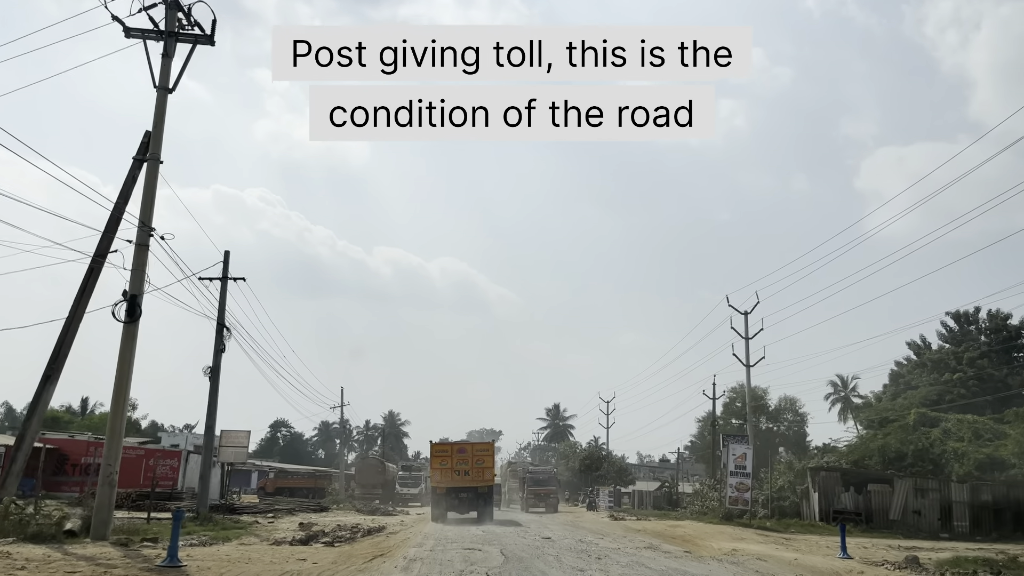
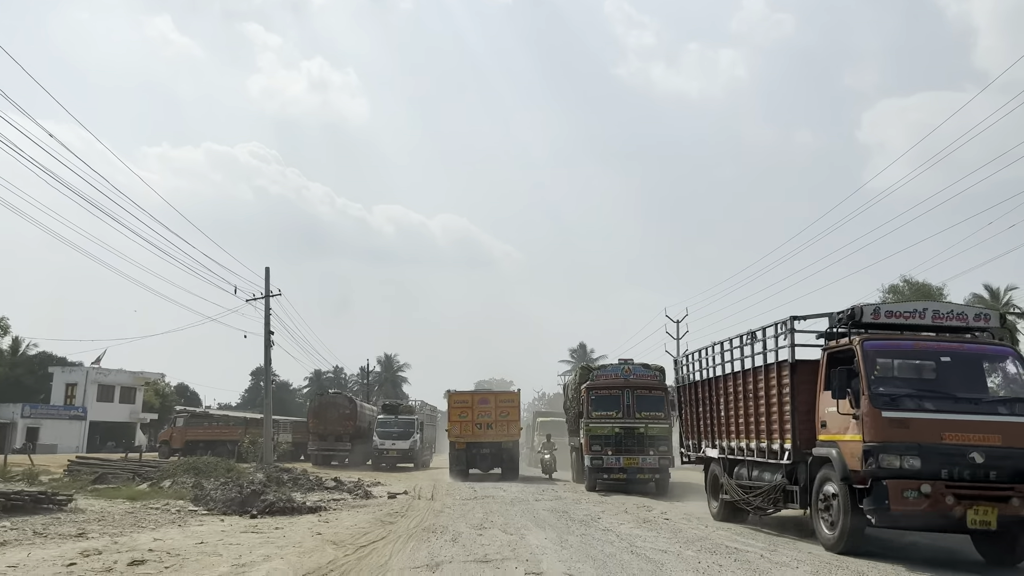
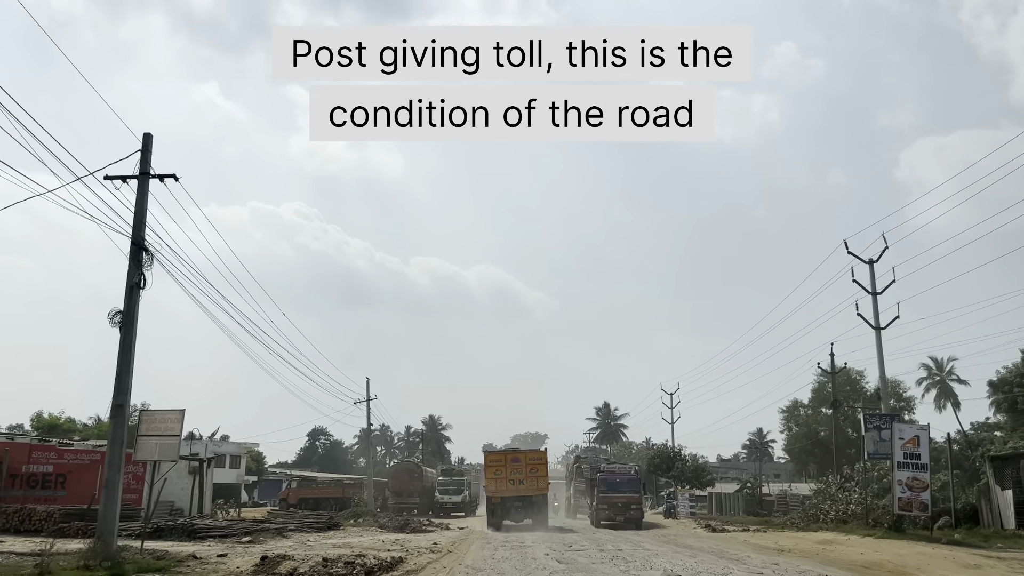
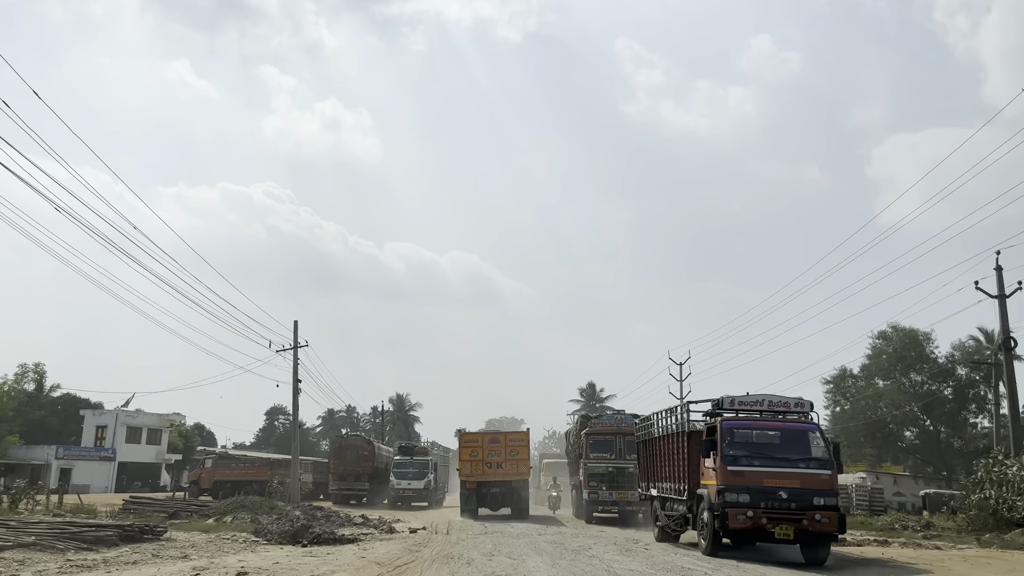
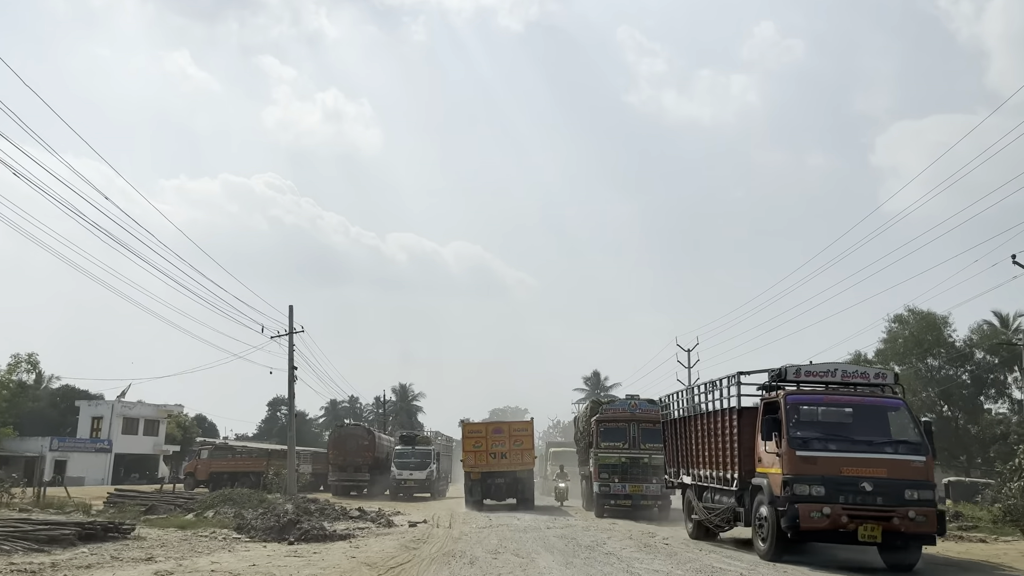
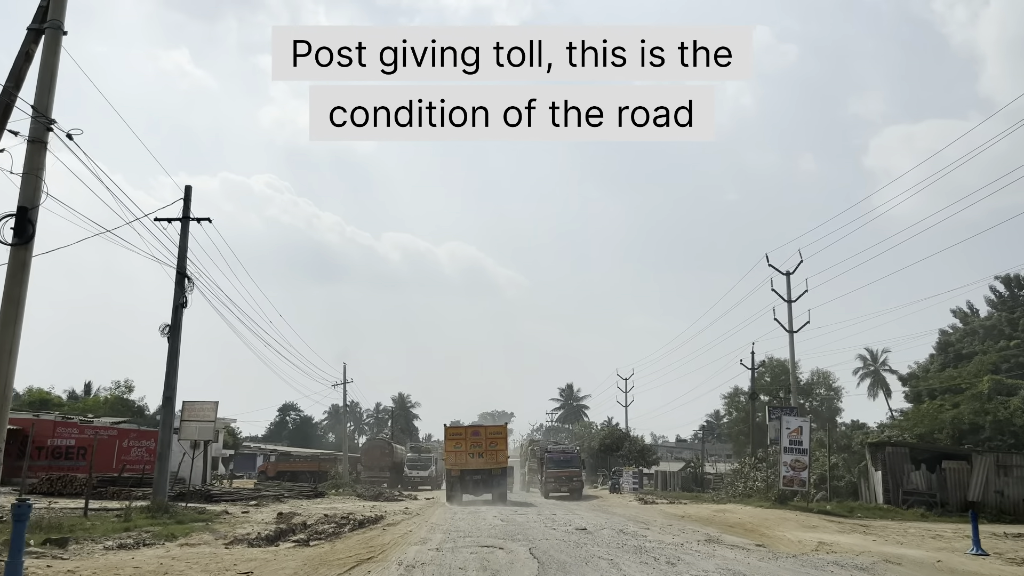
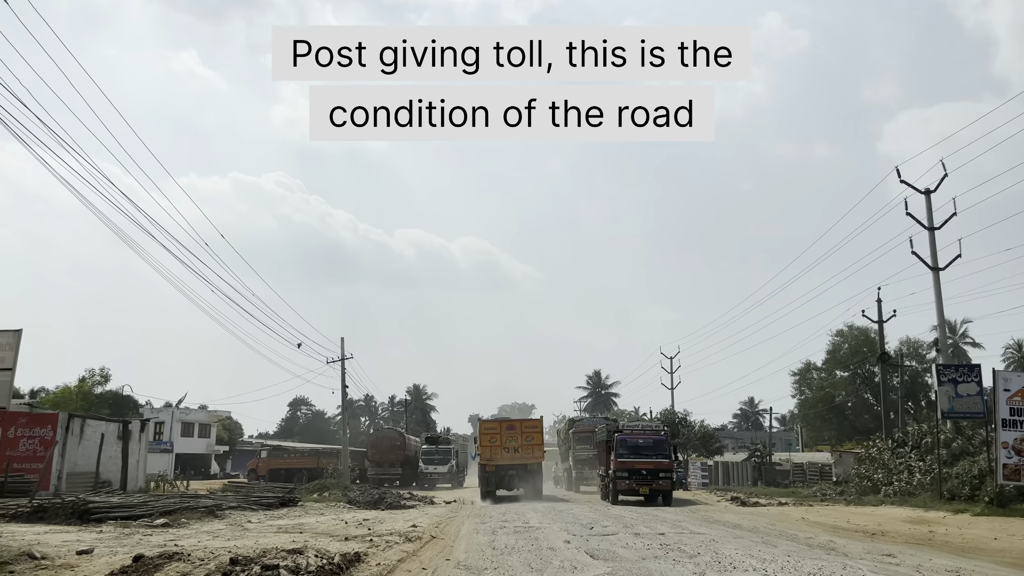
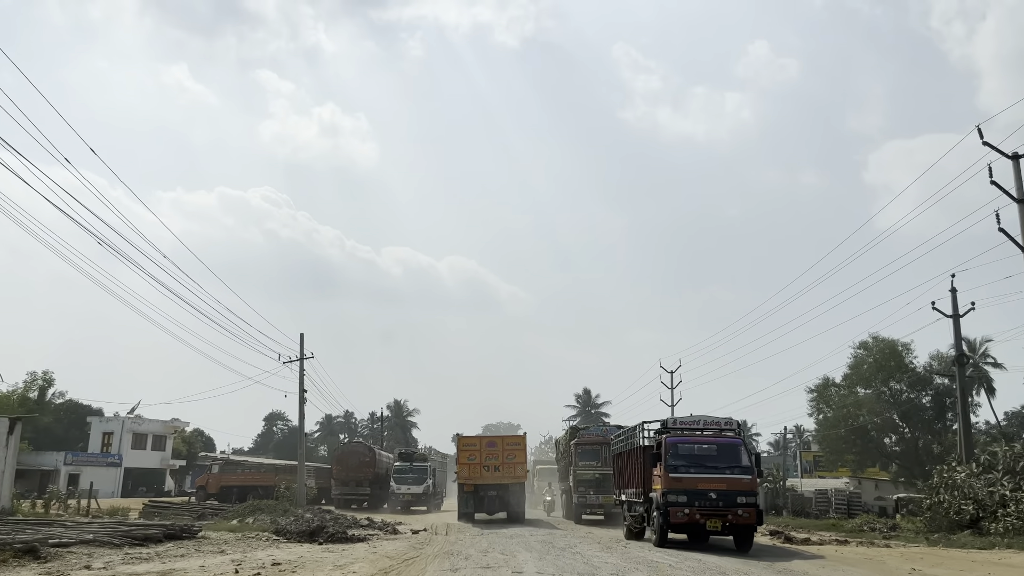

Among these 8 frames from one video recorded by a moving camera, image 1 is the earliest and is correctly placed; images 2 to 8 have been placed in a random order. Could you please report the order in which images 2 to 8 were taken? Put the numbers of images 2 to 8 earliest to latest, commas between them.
6, 3, 7, 8, 4, 5, 2
